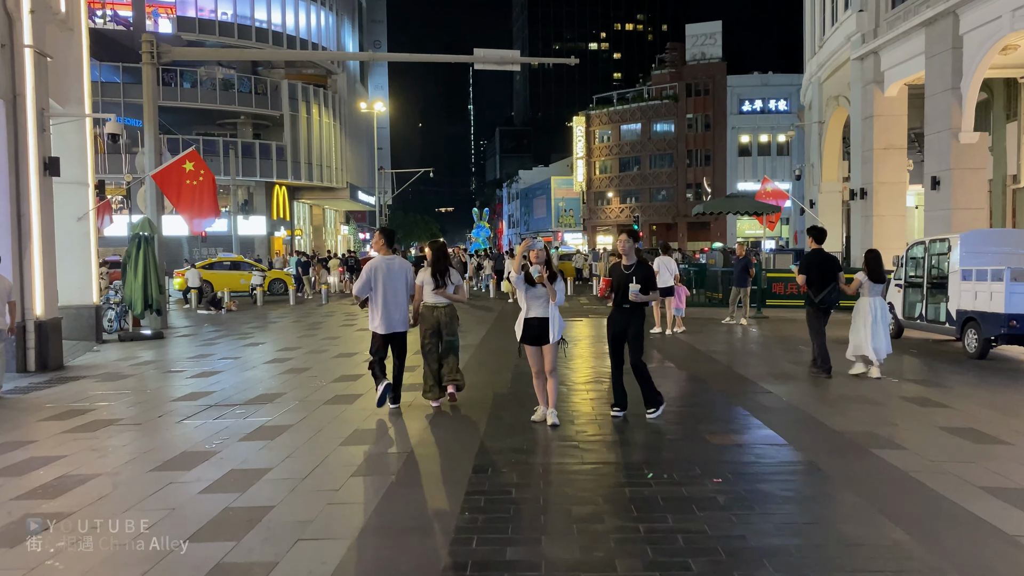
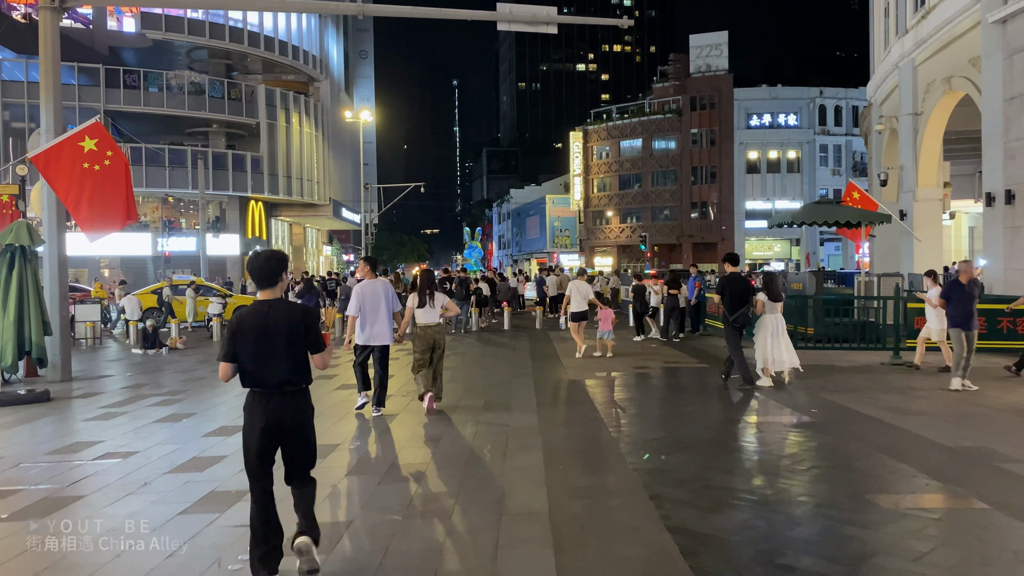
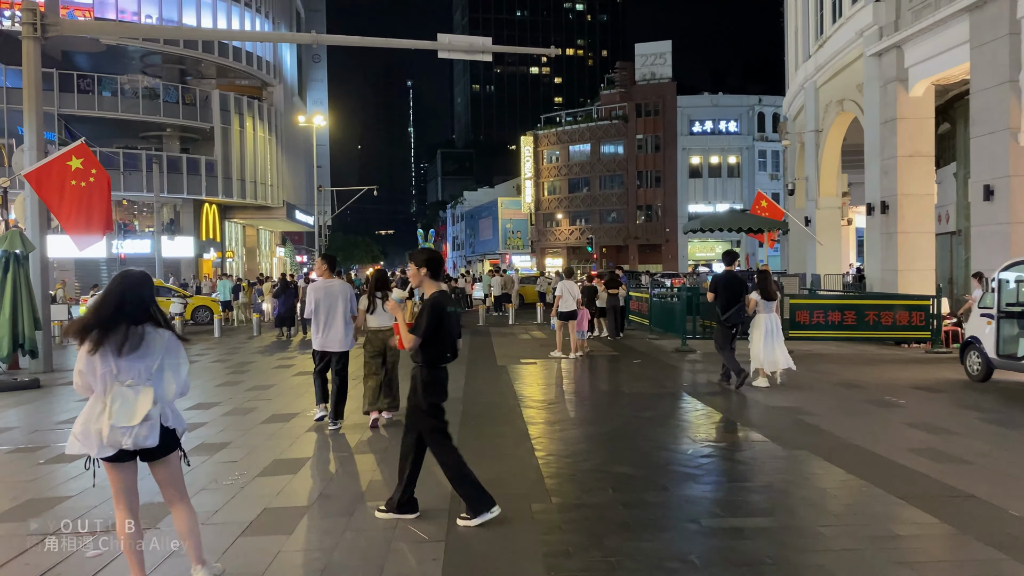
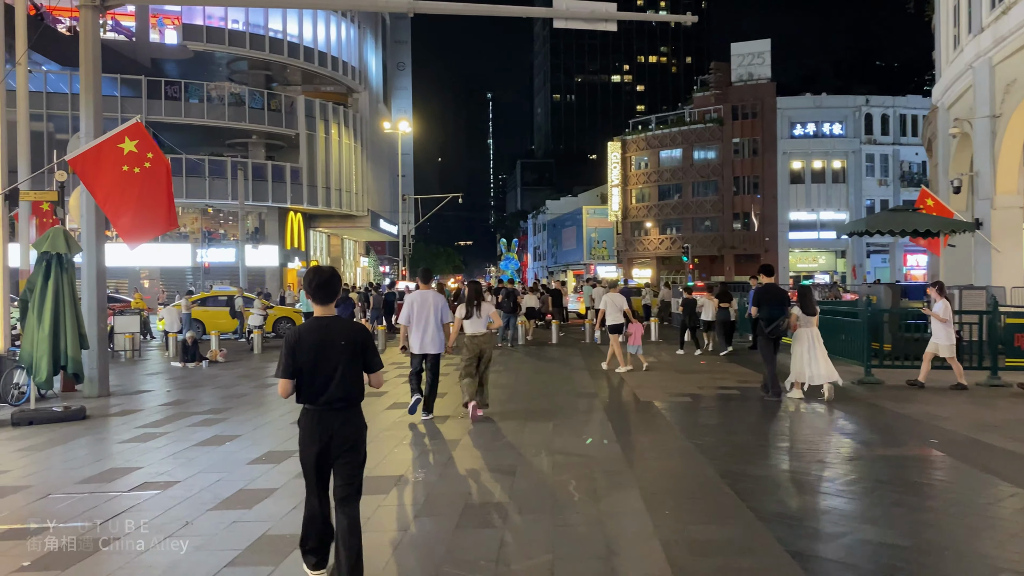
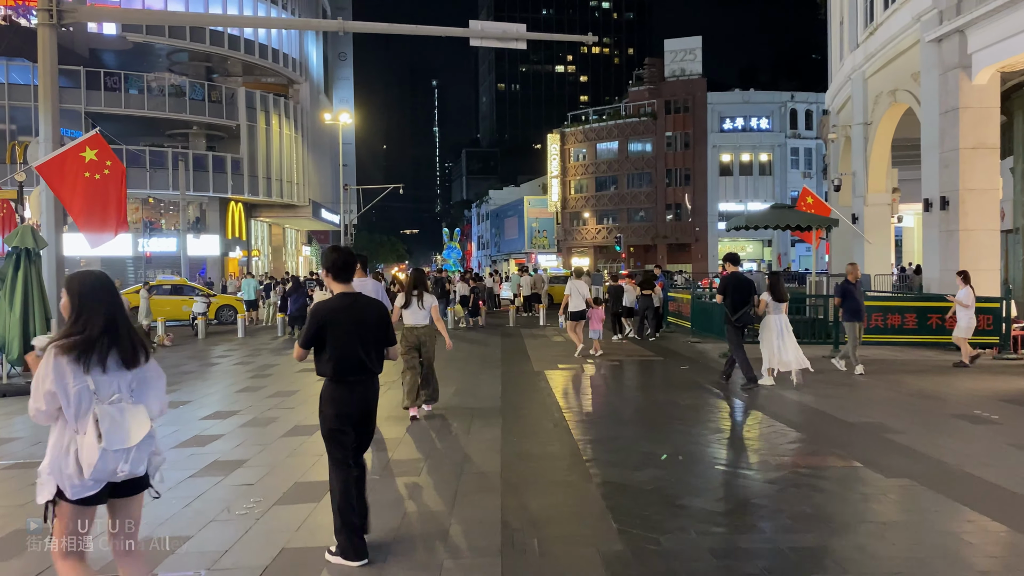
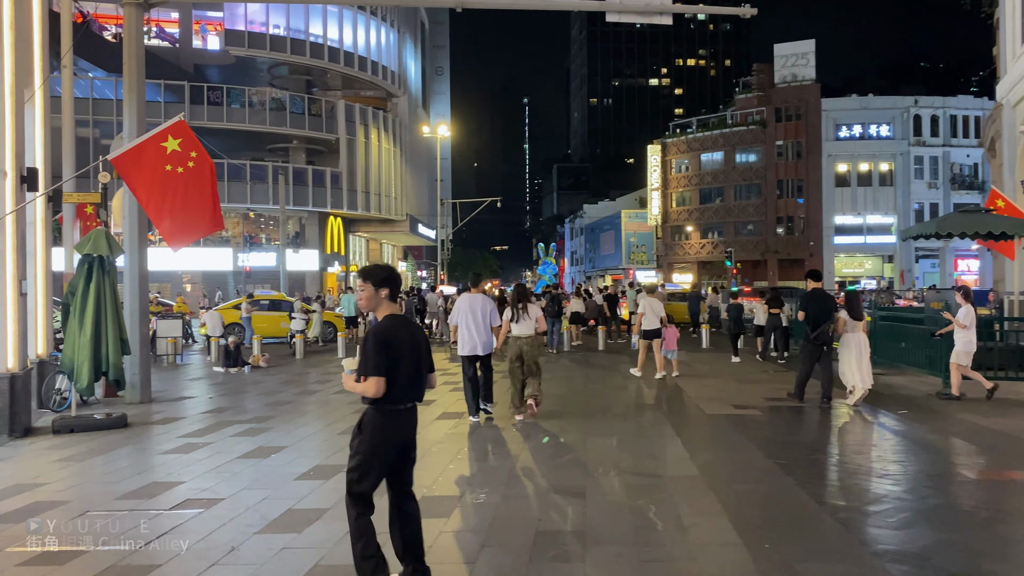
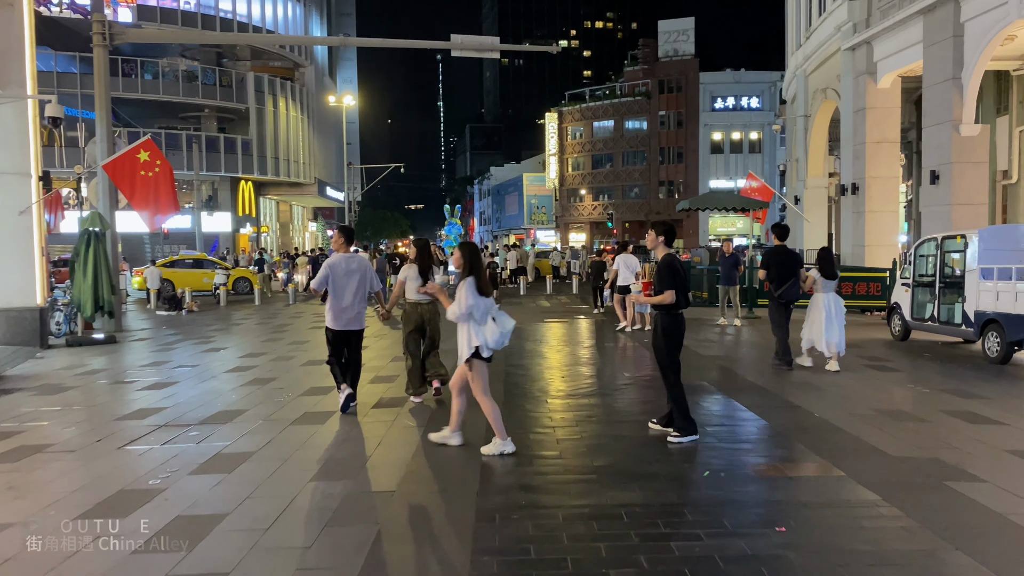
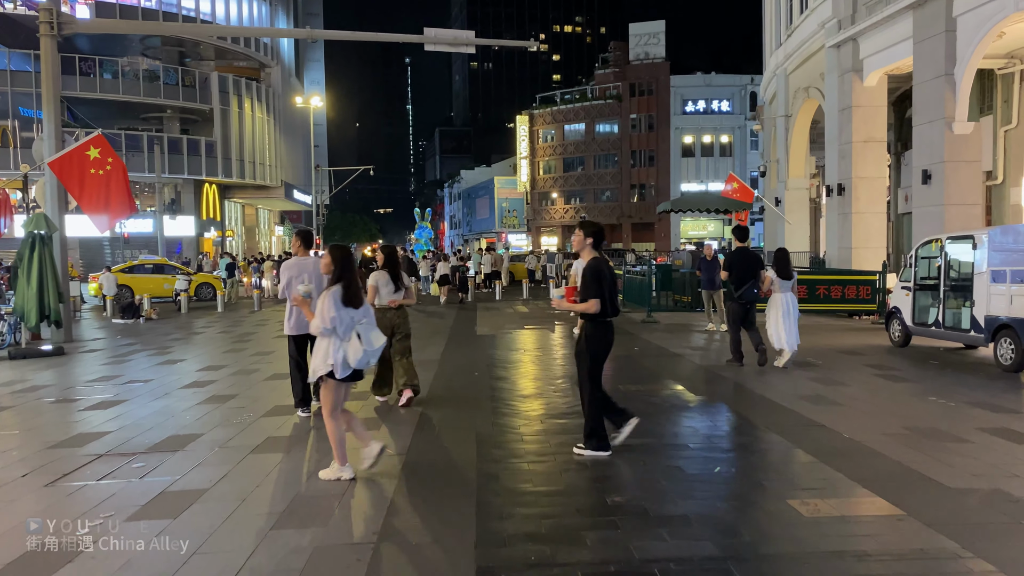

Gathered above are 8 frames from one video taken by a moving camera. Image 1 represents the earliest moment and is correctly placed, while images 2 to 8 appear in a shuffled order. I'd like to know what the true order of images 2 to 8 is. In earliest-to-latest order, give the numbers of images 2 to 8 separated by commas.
7, 8, 3, 5, 2, 4, 6
